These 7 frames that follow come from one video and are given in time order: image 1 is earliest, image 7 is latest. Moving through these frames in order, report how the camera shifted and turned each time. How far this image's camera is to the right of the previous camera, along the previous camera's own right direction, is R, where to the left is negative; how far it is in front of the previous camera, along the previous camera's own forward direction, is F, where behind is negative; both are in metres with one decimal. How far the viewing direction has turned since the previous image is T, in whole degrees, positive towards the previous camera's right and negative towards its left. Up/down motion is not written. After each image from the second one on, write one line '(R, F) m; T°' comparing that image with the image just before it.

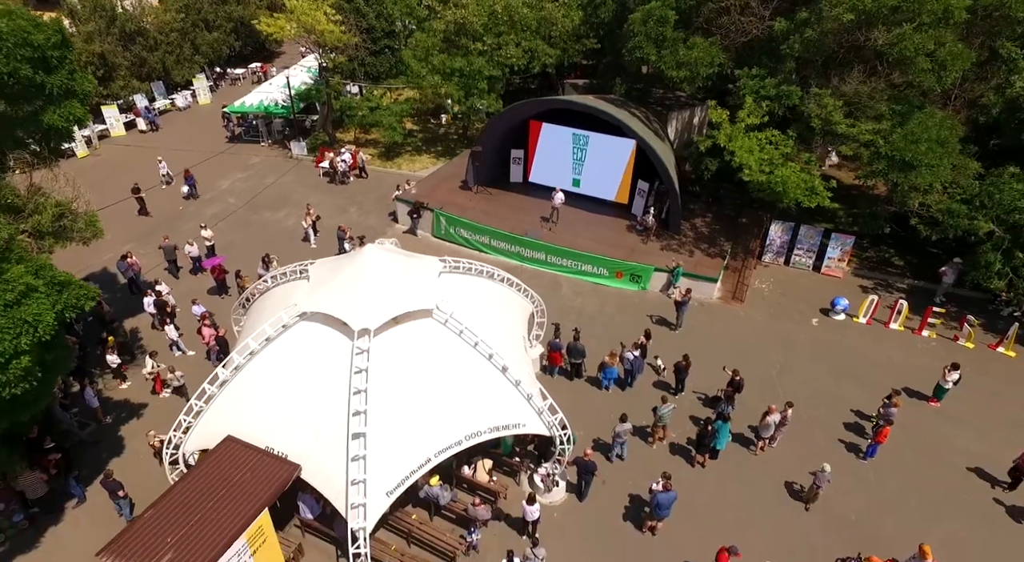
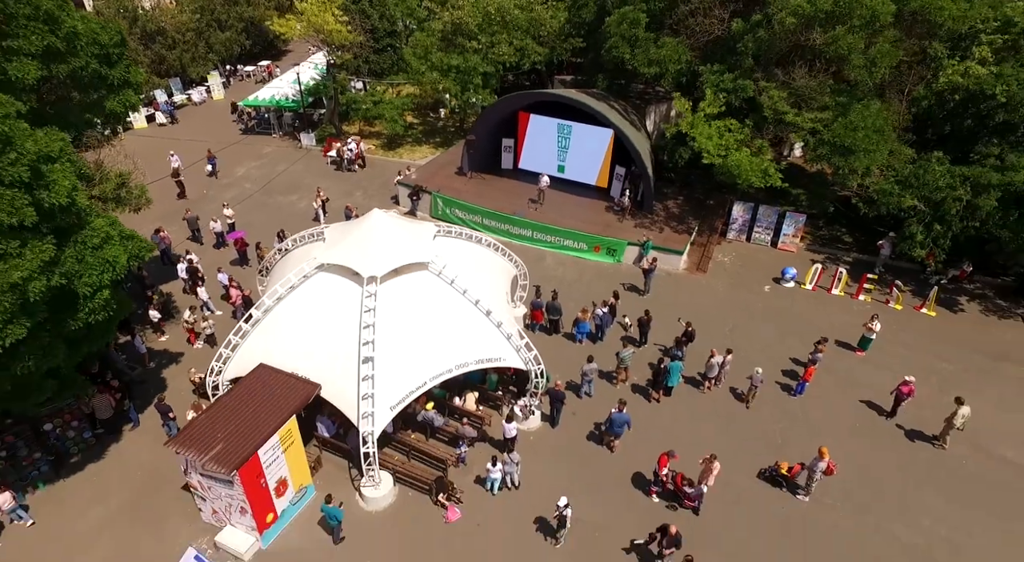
(+0.5, -2.5) m; 0°
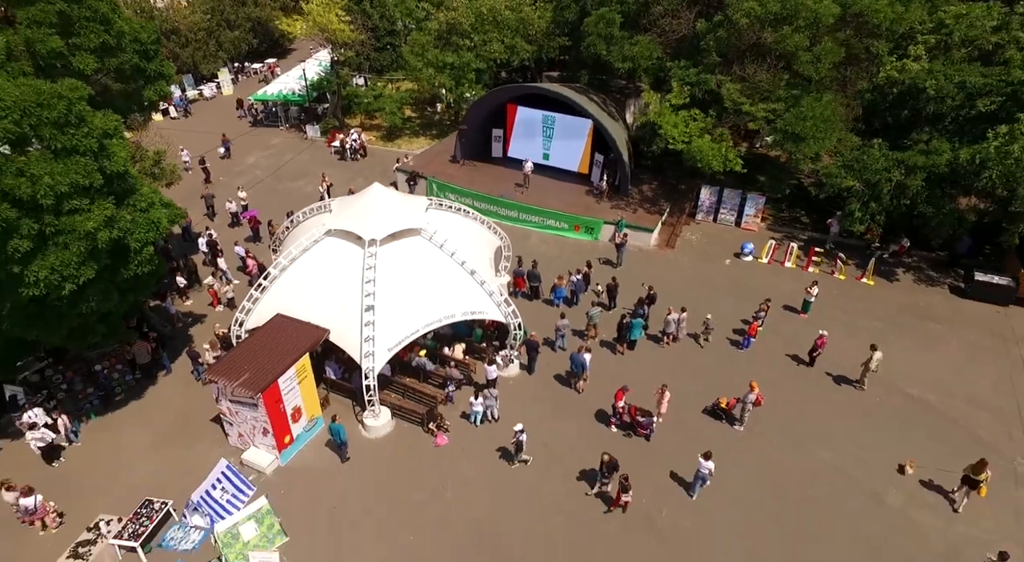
(+0.6, -2.4) m; 0°
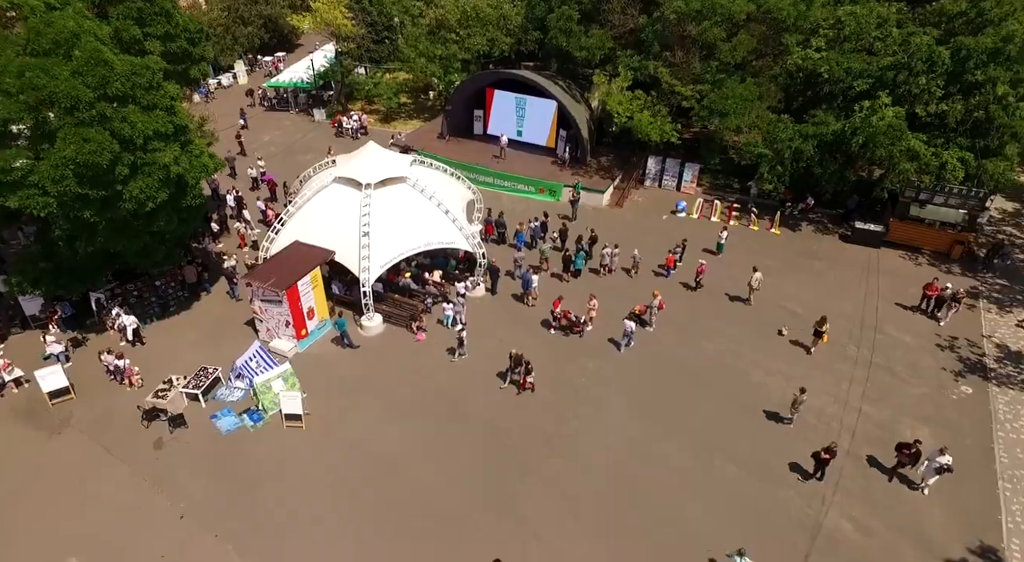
(+1.4, -4.8) m; 0°
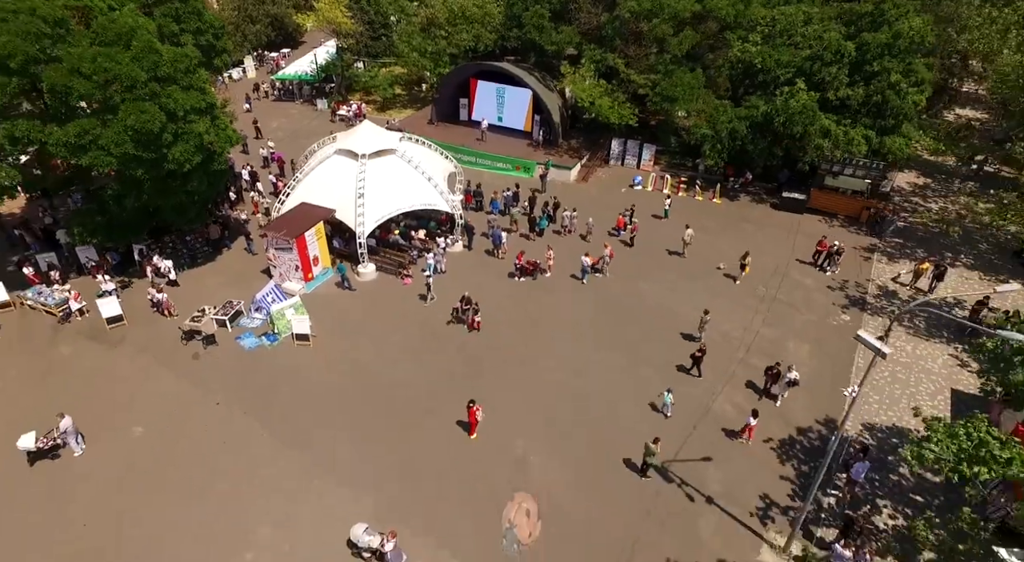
(+1.3, -4.2) m; 0°
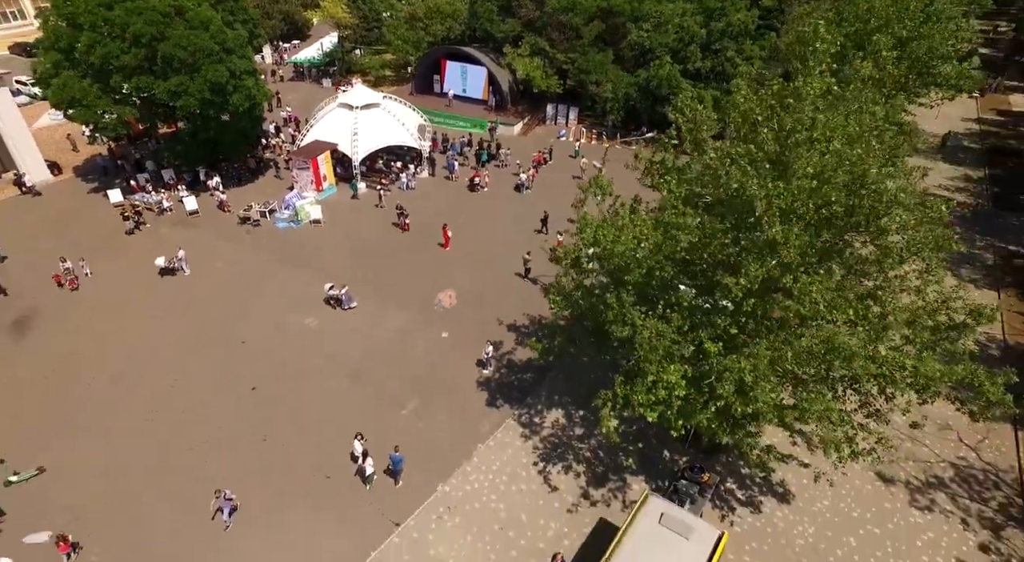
(+3.3, -11.0) m; 0°
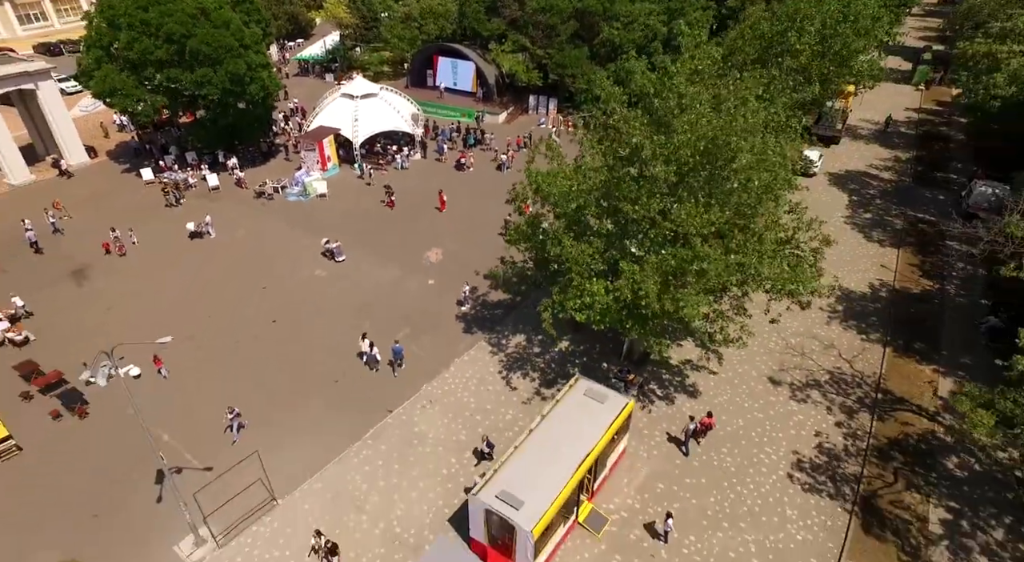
(+1.2, -4.8) m; 0°
